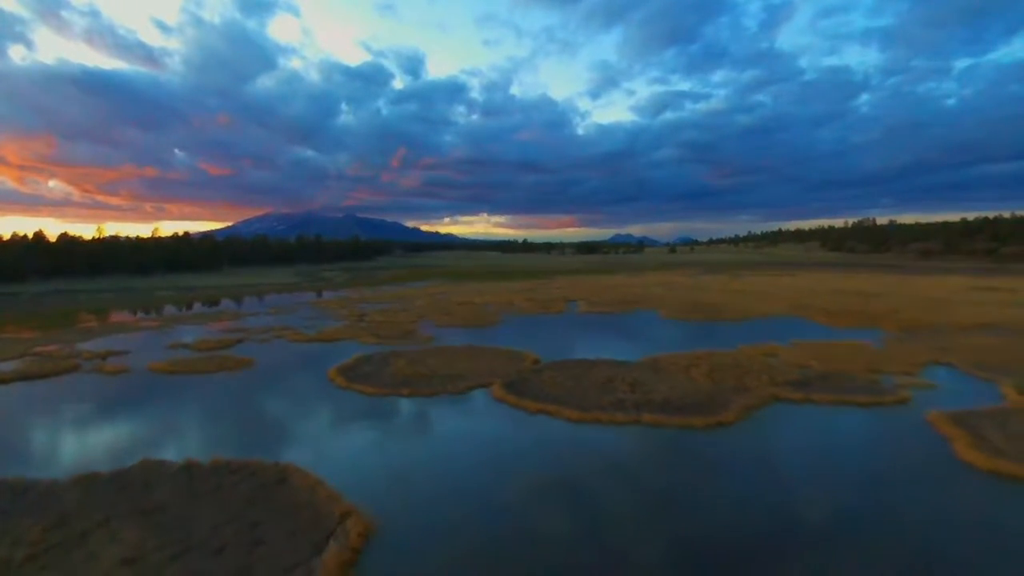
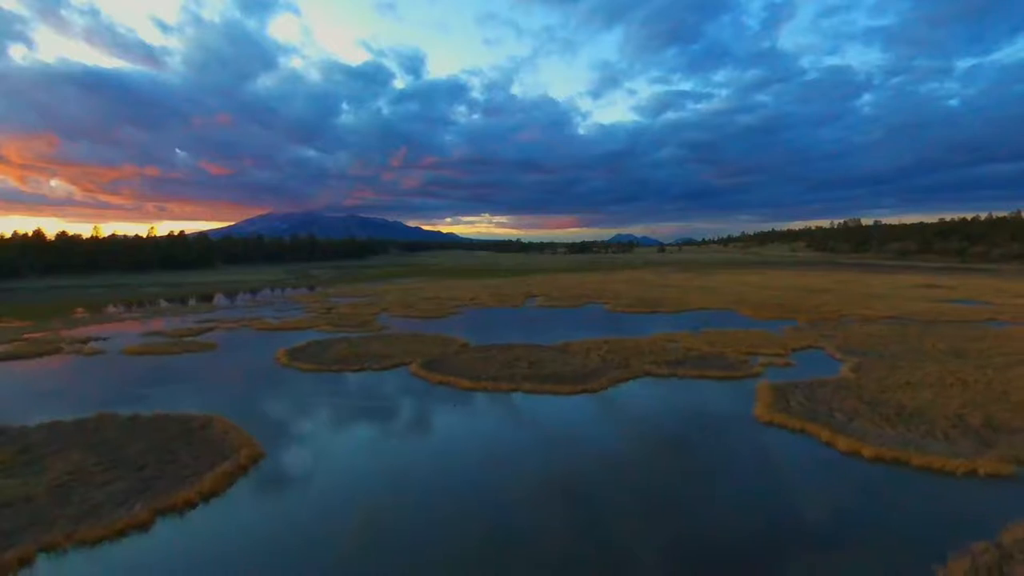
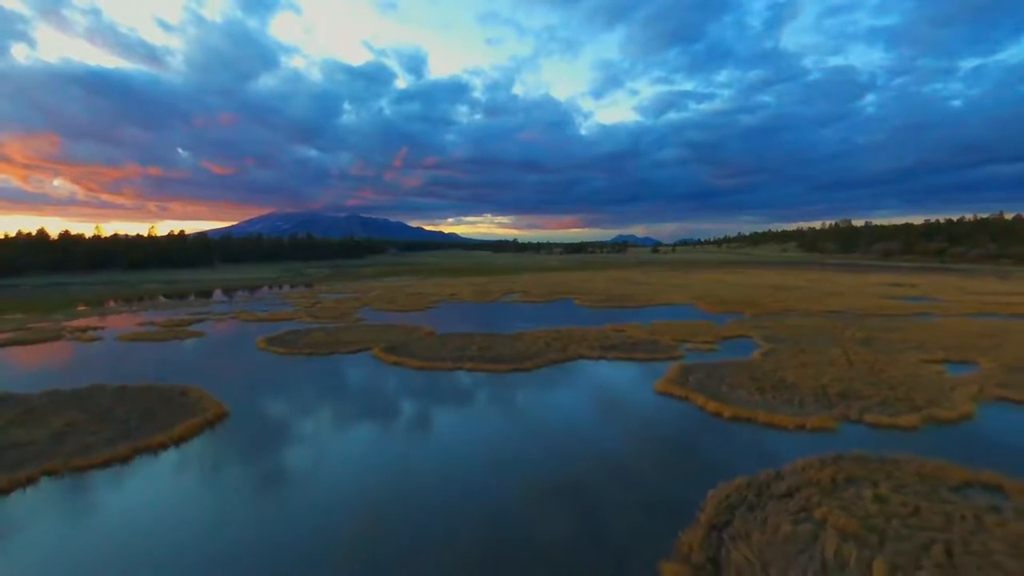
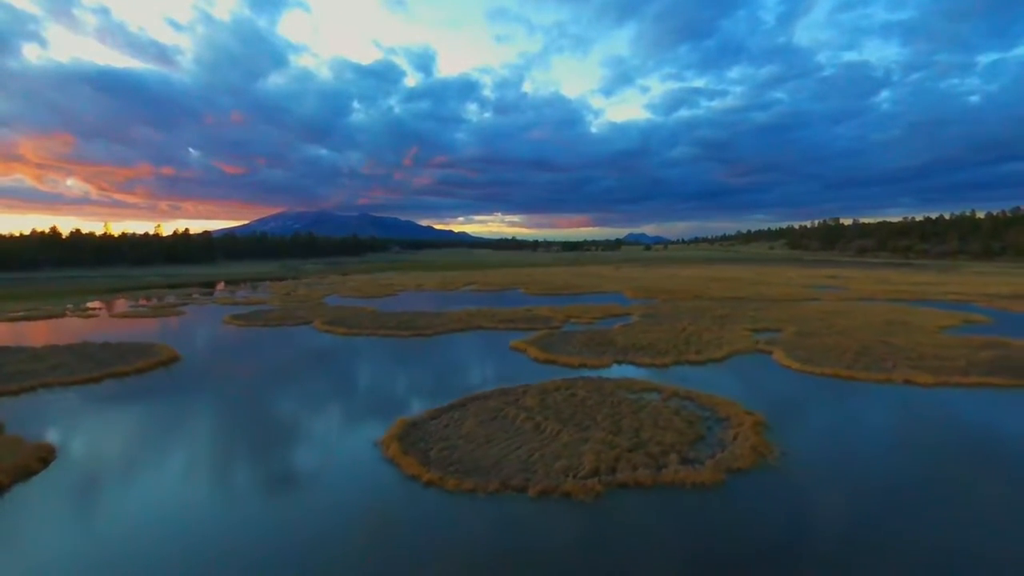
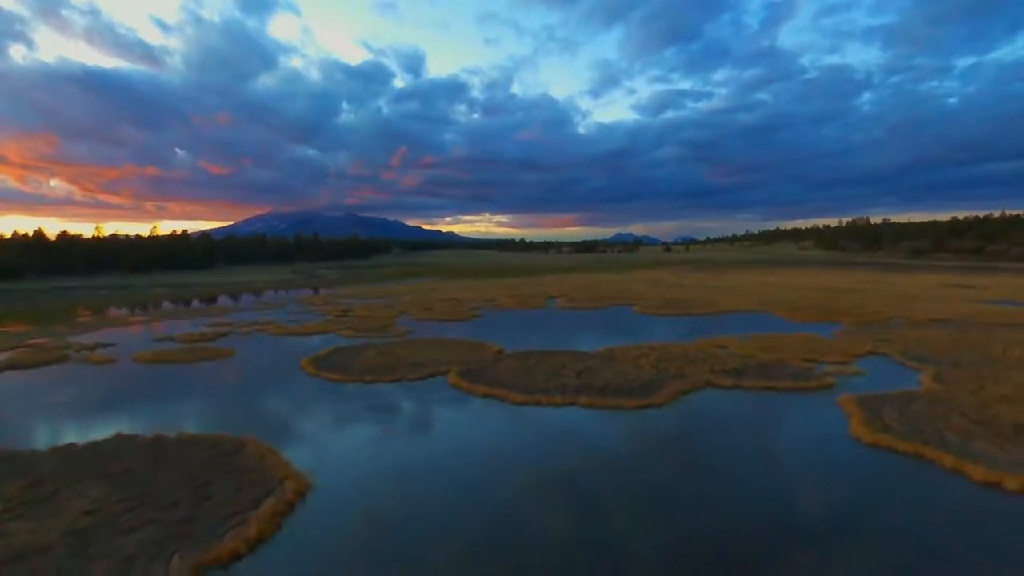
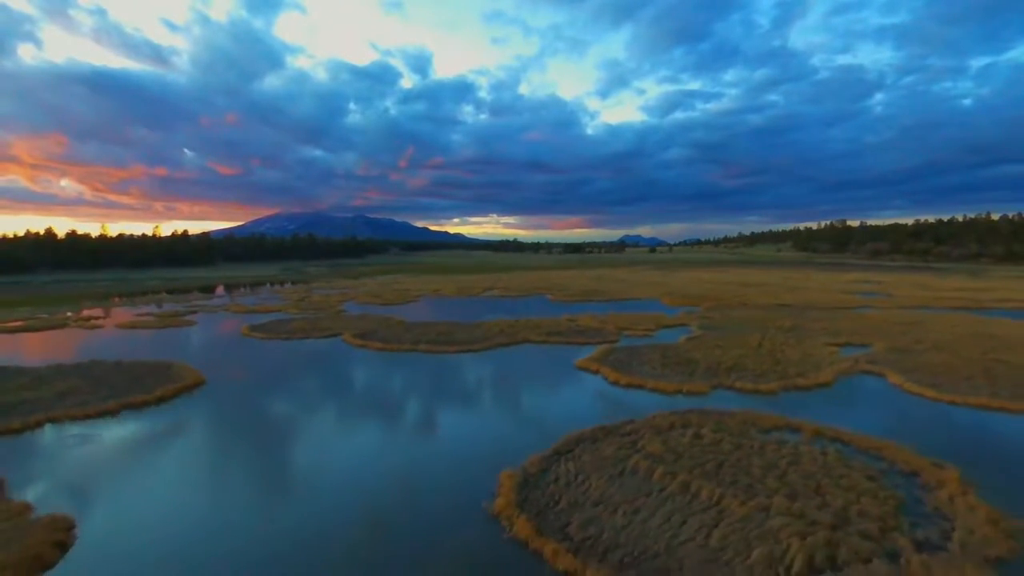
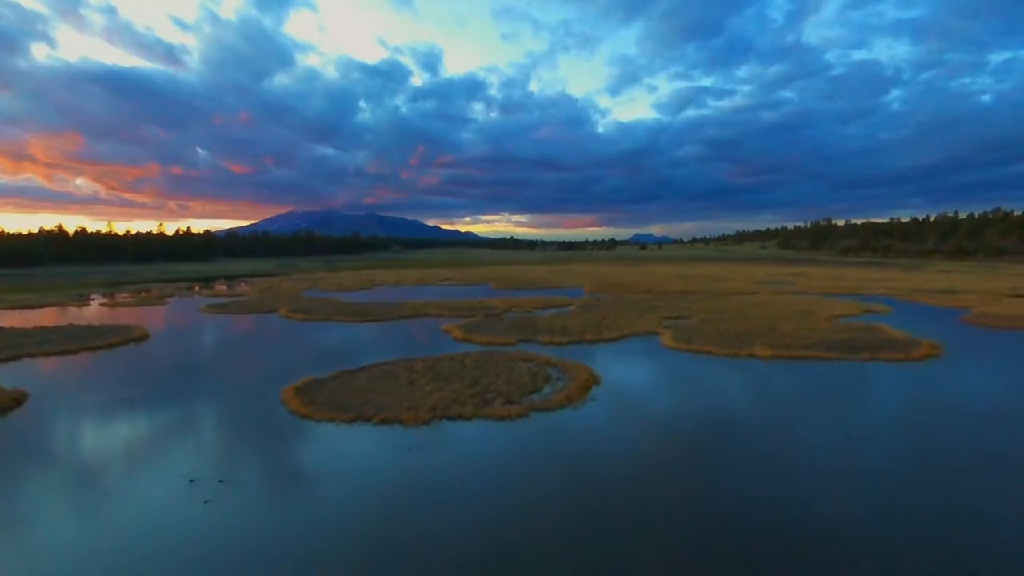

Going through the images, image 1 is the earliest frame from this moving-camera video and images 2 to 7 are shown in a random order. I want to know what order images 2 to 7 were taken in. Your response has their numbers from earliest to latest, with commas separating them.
5, 2, 3, 6, 4, 7
